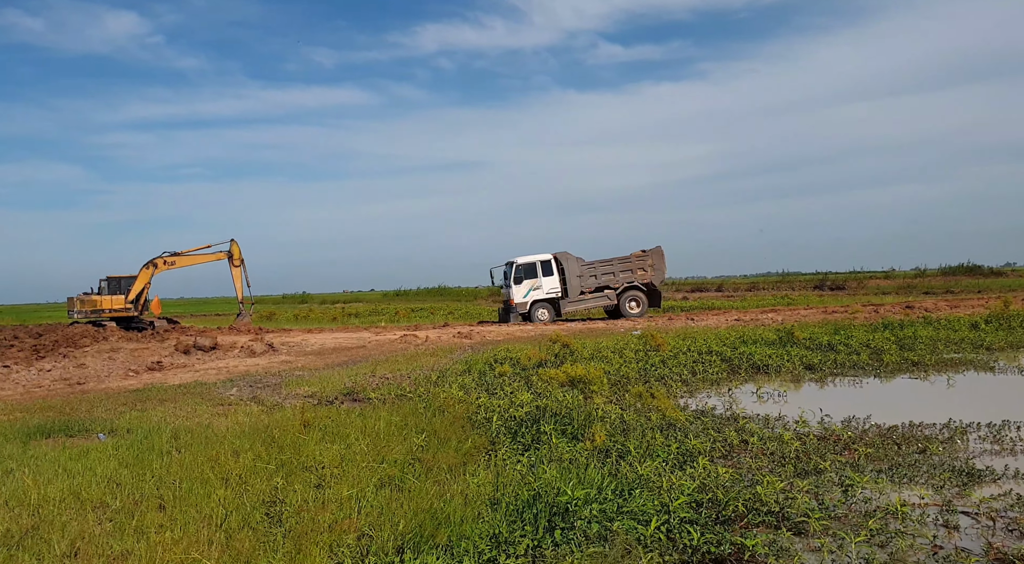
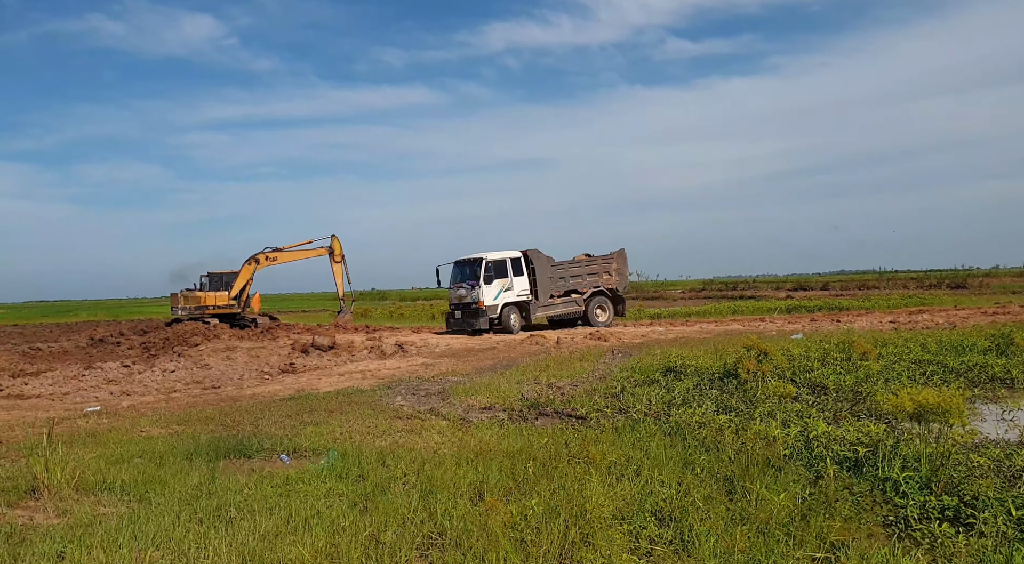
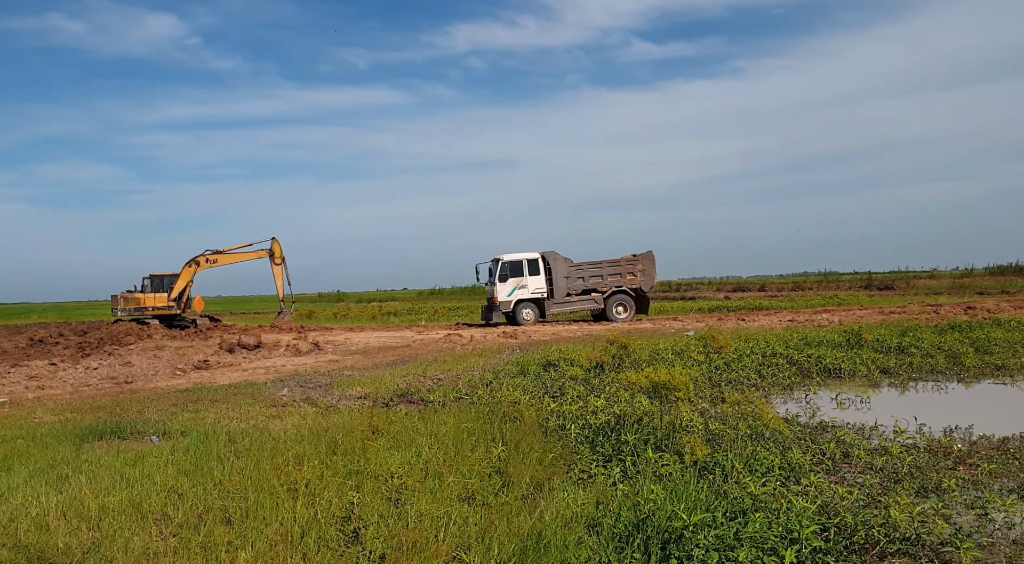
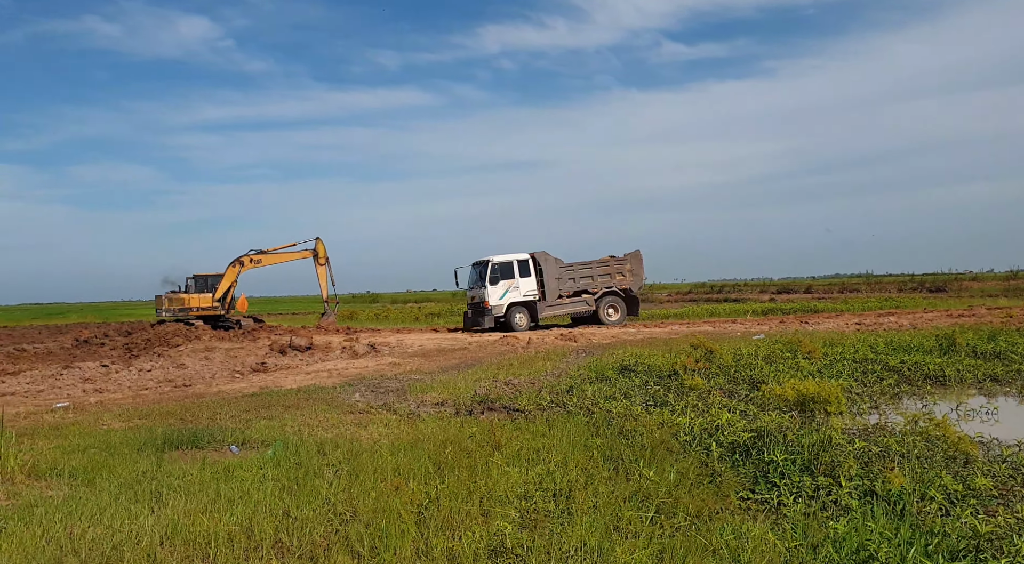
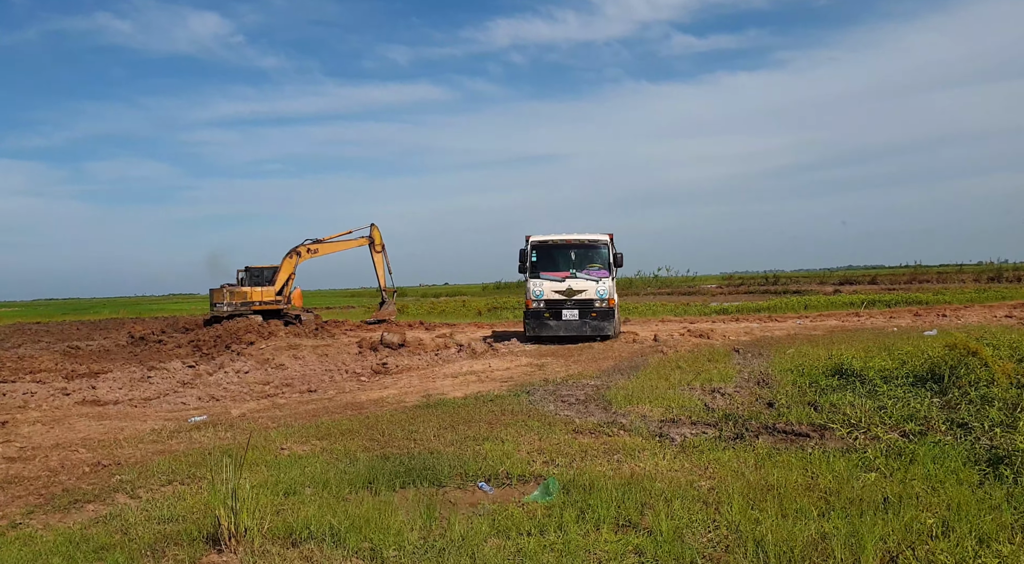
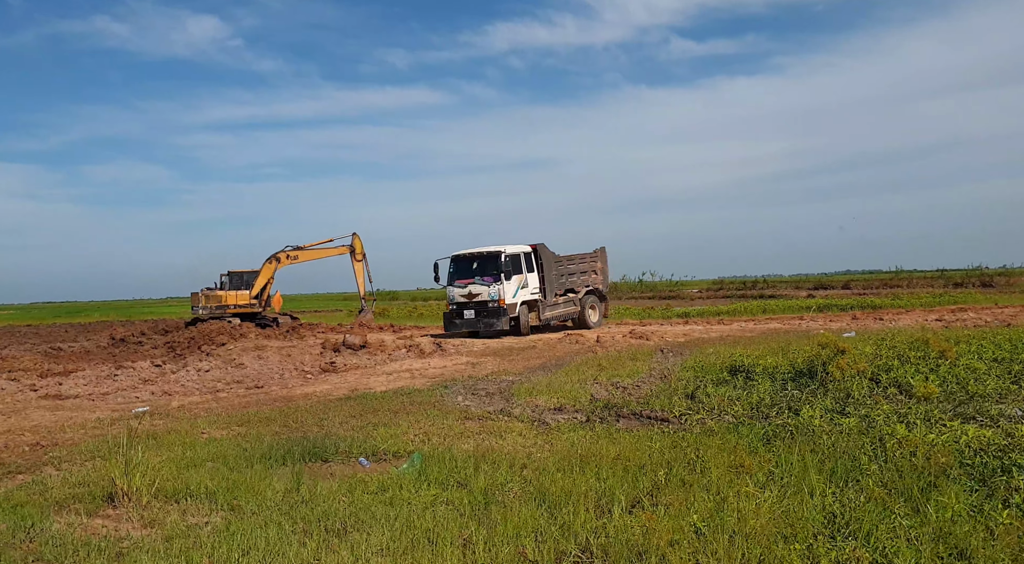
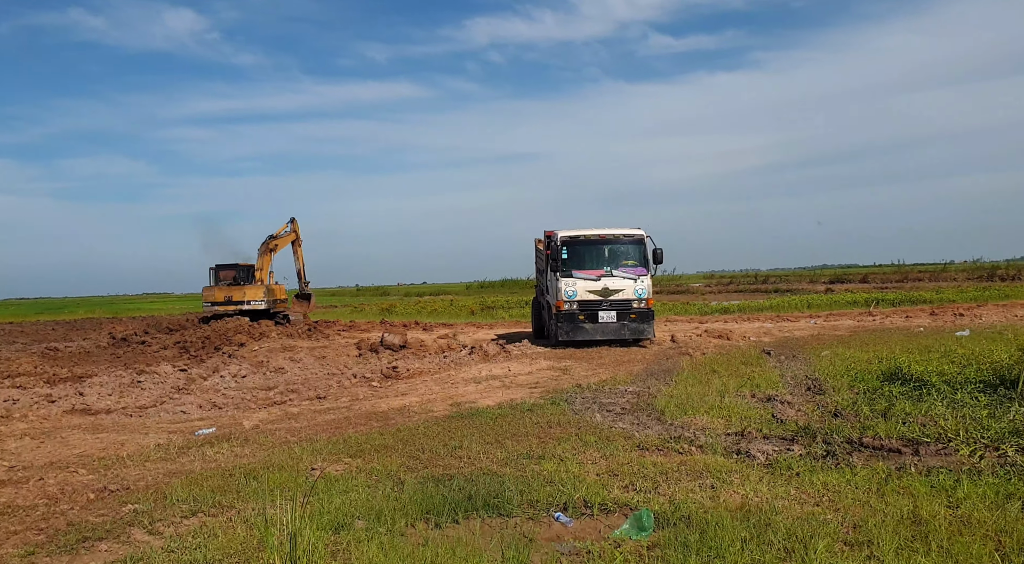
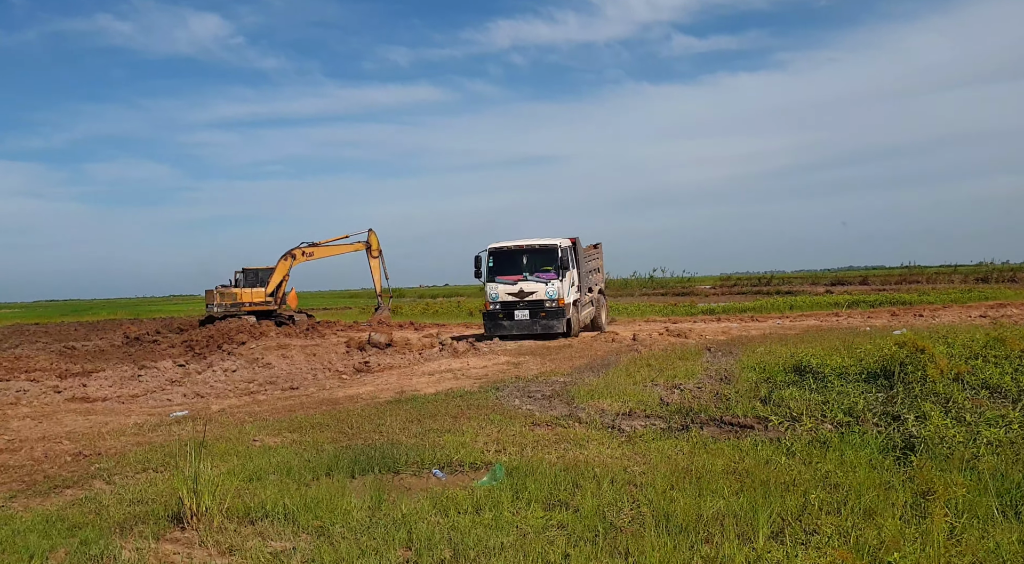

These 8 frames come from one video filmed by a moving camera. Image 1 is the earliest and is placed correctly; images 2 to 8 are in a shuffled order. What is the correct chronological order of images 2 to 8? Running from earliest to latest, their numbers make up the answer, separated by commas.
3, 4, 2, 6, 8, 5, 7
